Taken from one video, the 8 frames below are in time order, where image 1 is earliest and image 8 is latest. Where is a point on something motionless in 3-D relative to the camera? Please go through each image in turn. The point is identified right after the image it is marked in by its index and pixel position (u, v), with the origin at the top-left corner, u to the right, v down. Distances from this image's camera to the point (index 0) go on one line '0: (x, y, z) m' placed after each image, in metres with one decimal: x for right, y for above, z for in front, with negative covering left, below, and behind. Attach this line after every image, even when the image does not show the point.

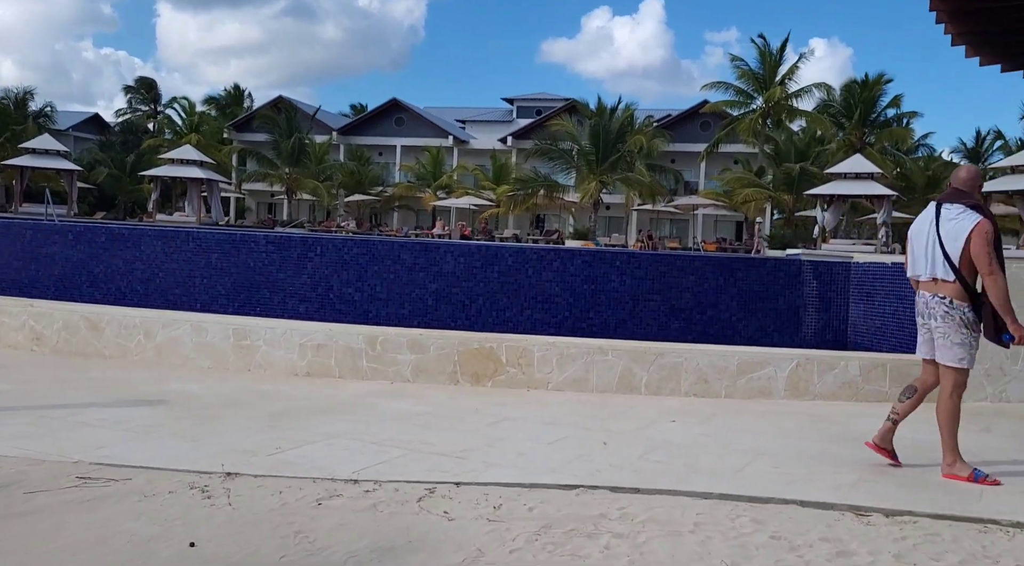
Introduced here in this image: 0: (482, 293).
0: (-0.3, -0.1, +10.4) m
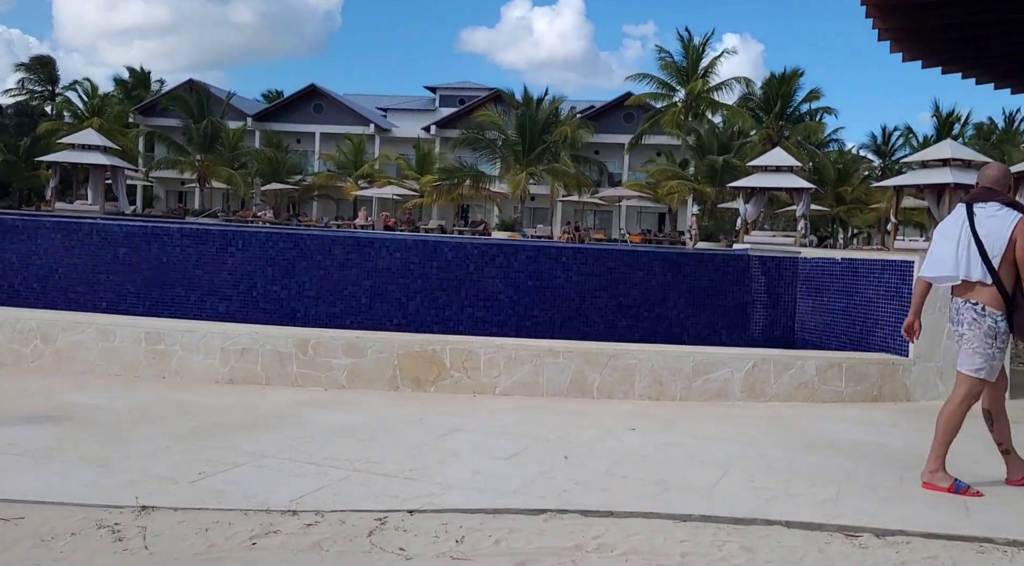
0: (-1.0, -0.1, +9.7) m
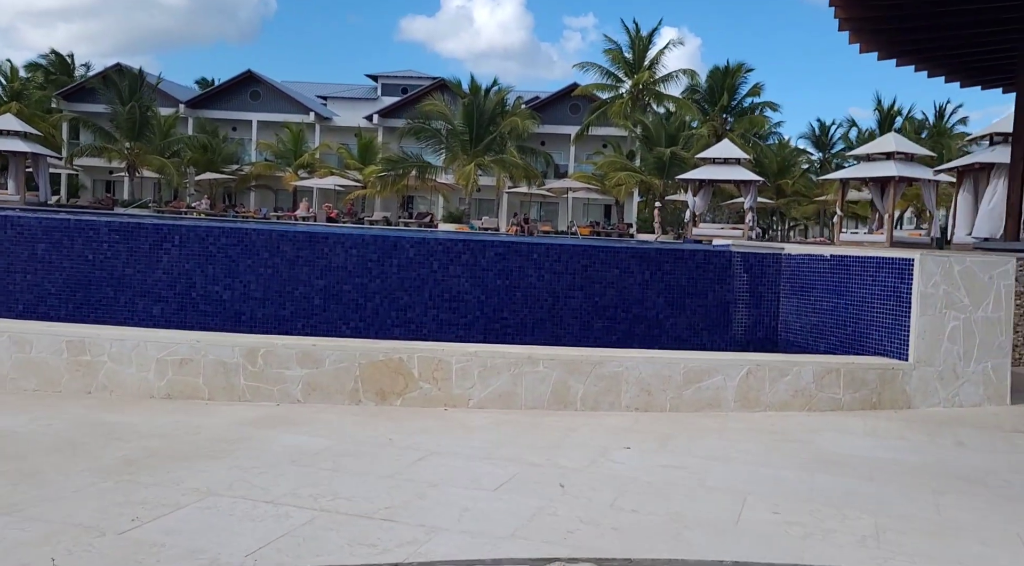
0: (-1.3, -0.1, +8.9) m
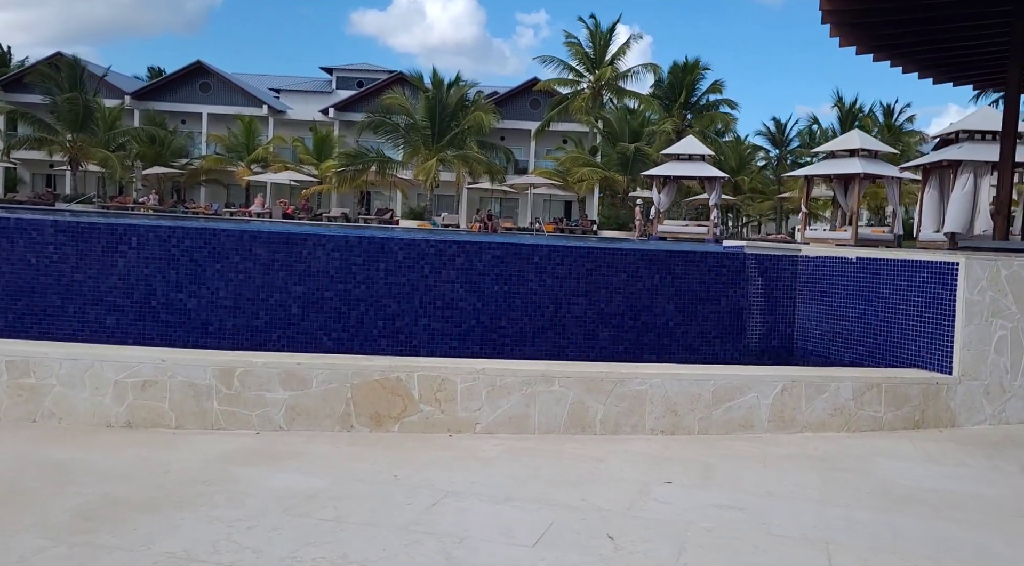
0: (-1.3, -0.1, +8.0) m
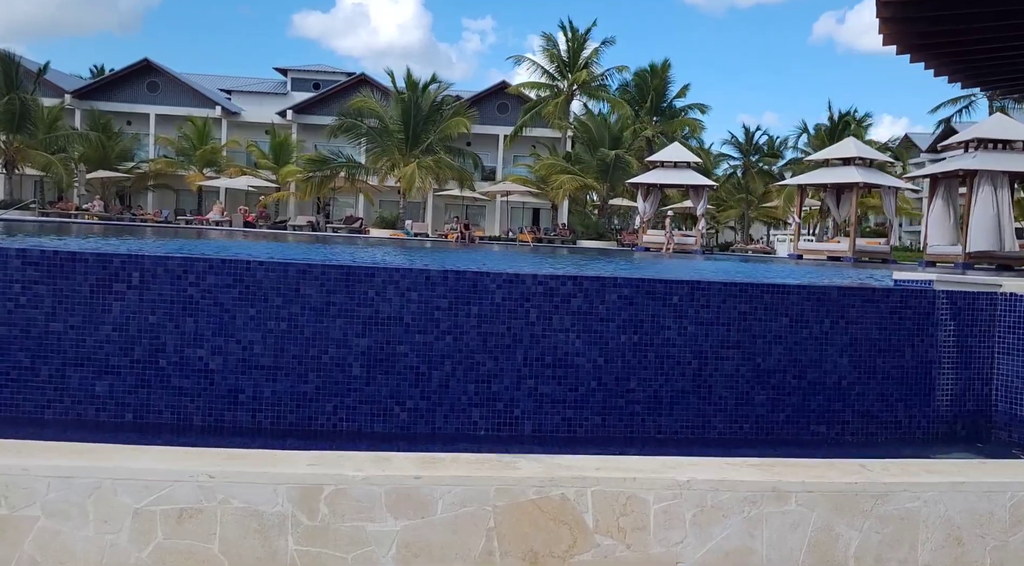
0: (-0.4, -0.5, +6.0) m
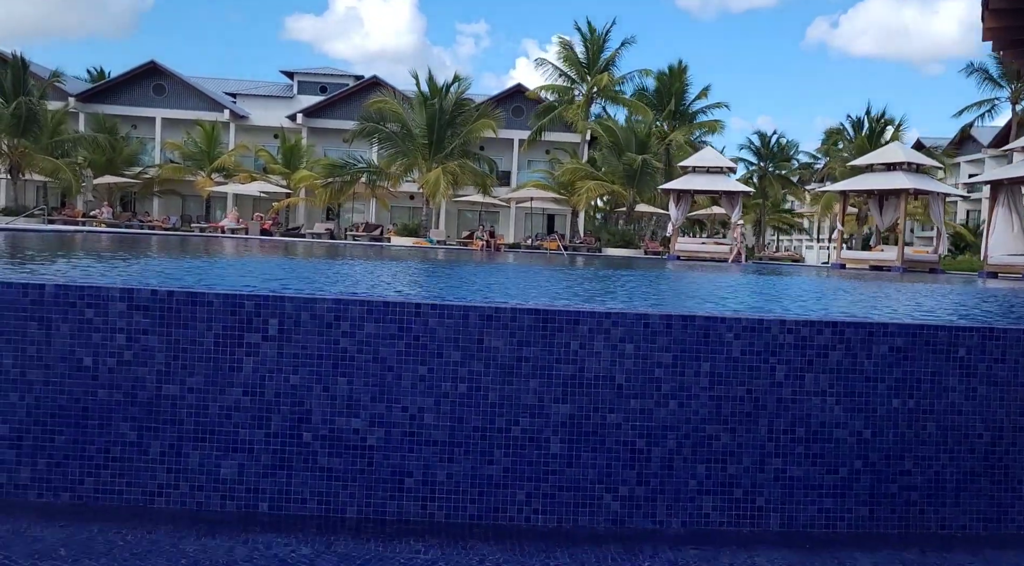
0: (+0.9, -0.7, +4.6) m
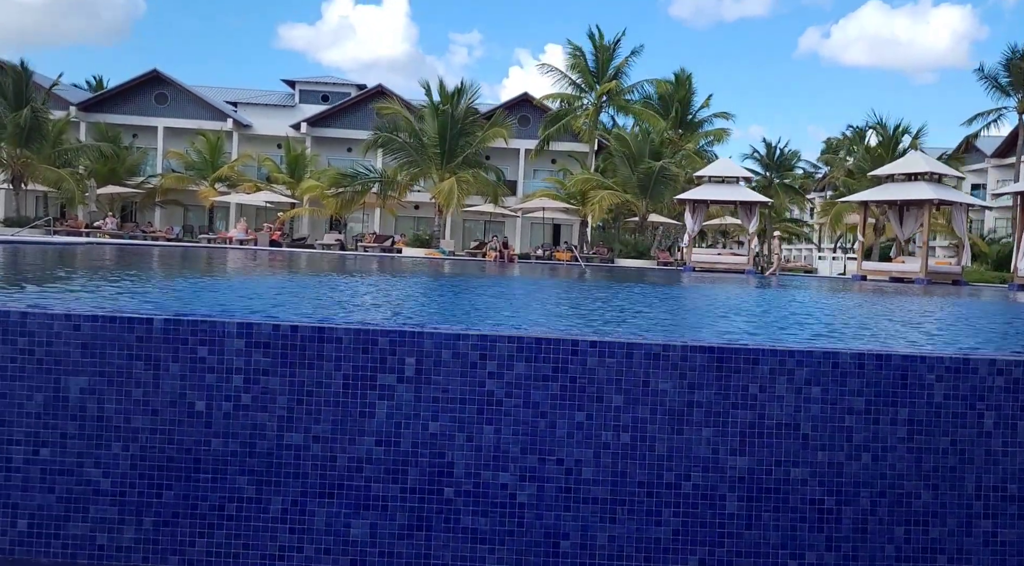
0: (+1.6, -0.9, +4.0) m
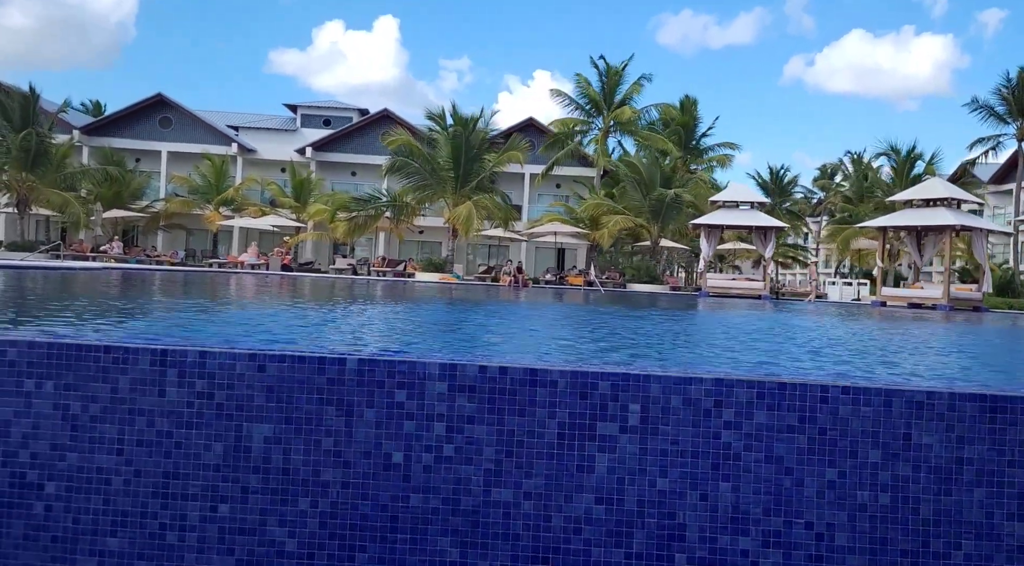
0: (+2.6, -1.0, +3.6) m
